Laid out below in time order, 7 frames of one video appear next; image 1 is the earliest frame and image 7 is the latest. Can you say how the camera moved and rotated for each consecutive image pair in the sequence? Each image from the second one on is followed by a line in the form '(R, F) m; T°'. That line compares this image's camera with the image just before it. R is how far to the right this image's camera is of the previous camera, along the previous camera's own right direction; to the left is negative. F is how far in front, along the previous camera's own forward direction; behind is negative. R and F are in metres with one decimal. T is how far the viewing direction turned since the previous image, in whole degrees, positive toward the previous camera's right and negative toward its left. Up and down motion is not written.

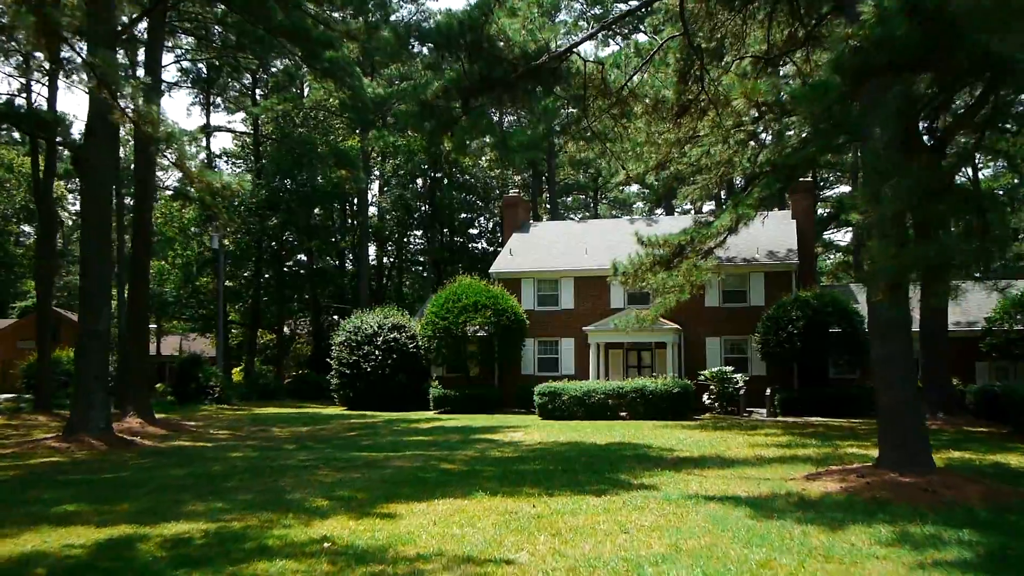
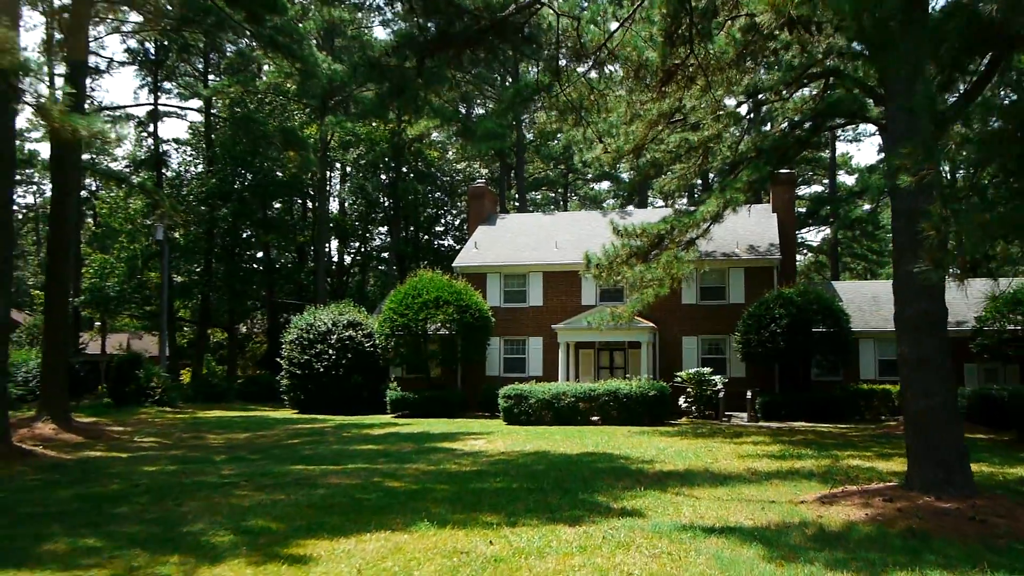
(+0.1, +2.0) m; +2°
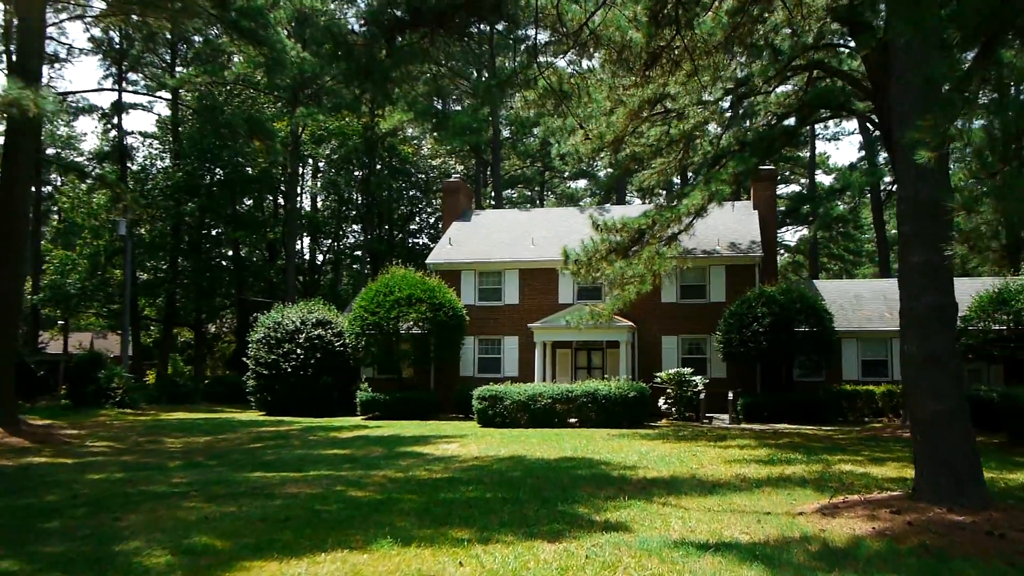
(0.0, +0.8) m; +1°
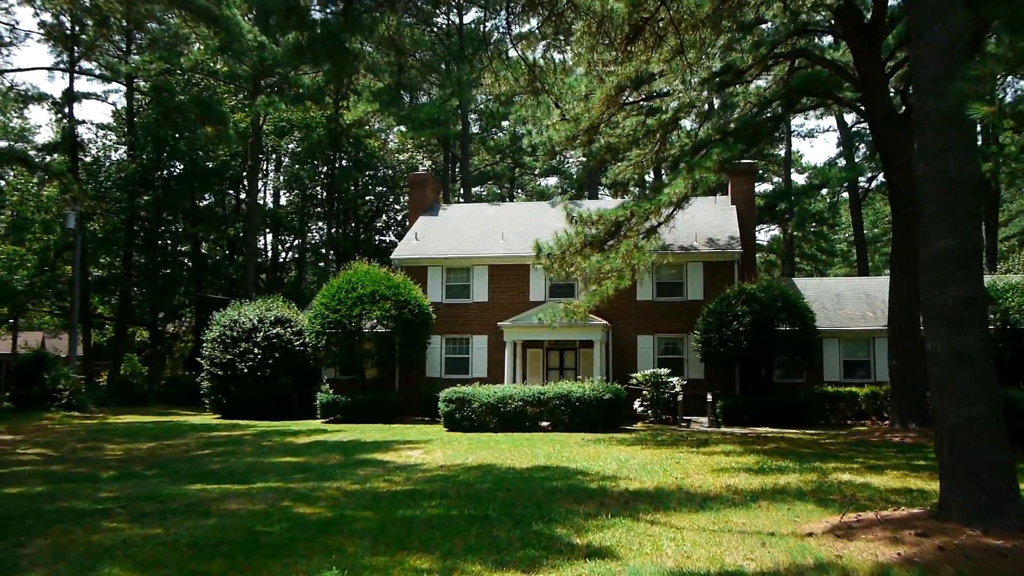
(0.0, +1.2) m; +2°
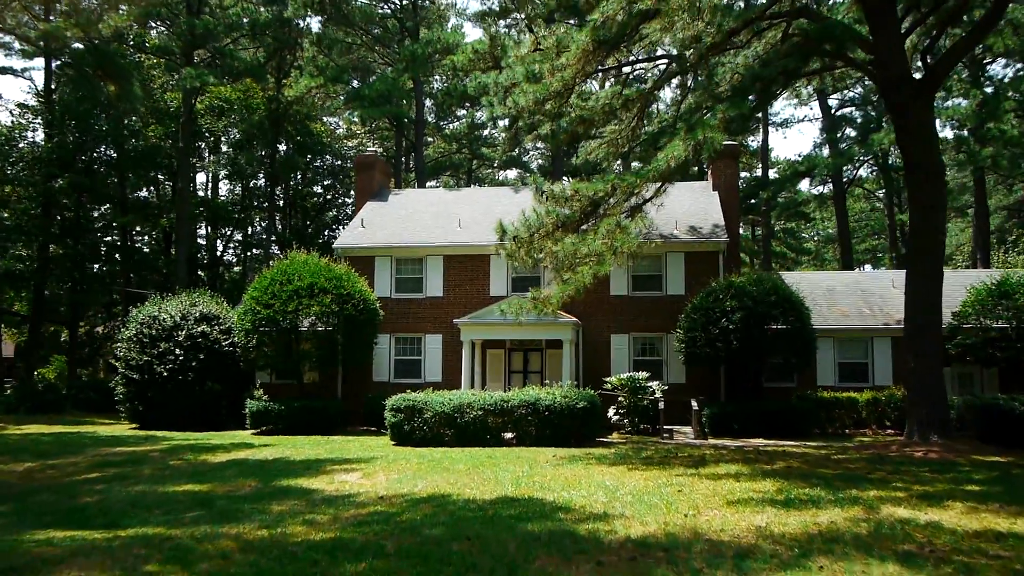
(0.0, +2.9) m; +3°
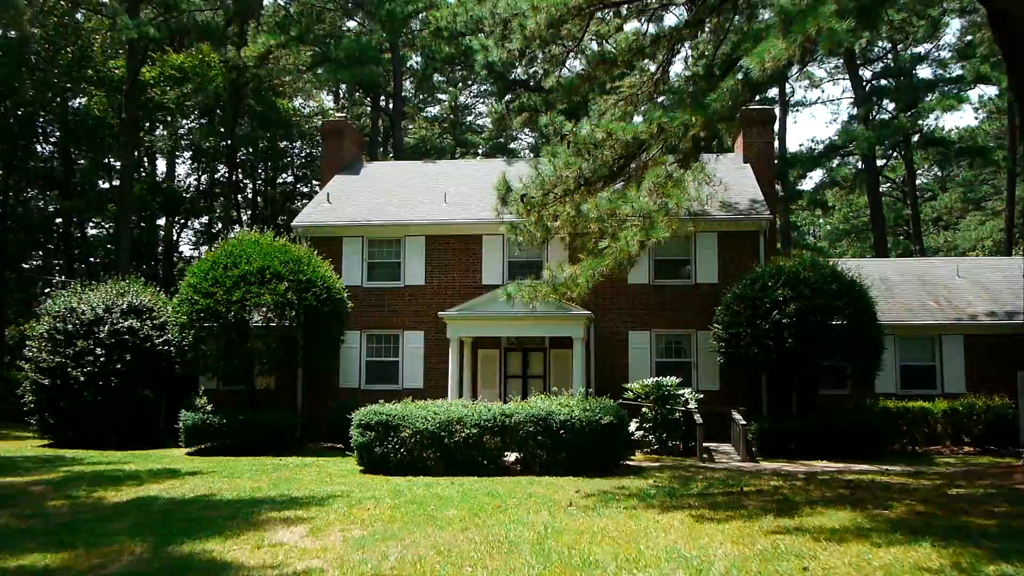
(-0.4, +4.1) m; +1°
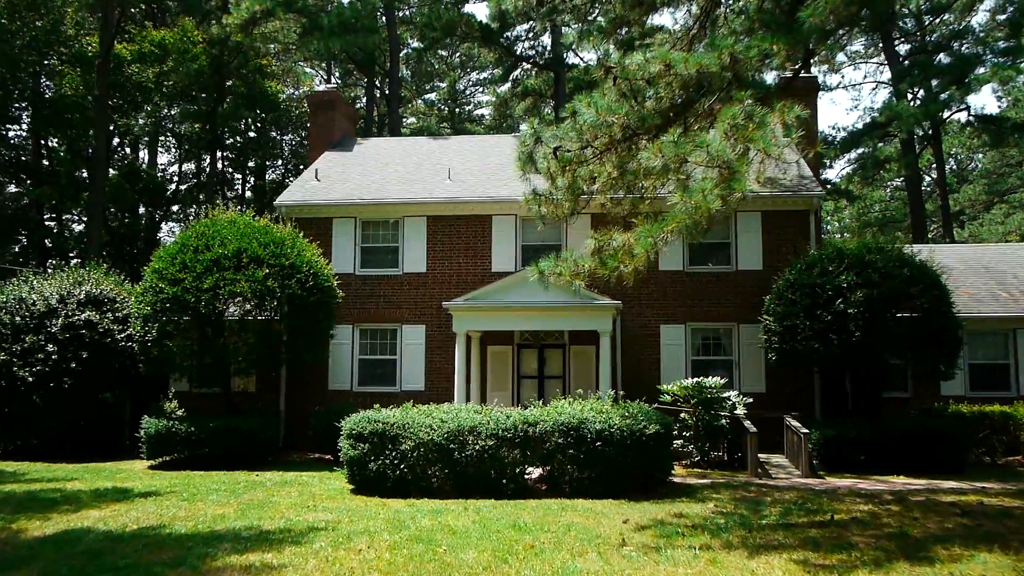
(-0.3, +2.4) m; 0°
